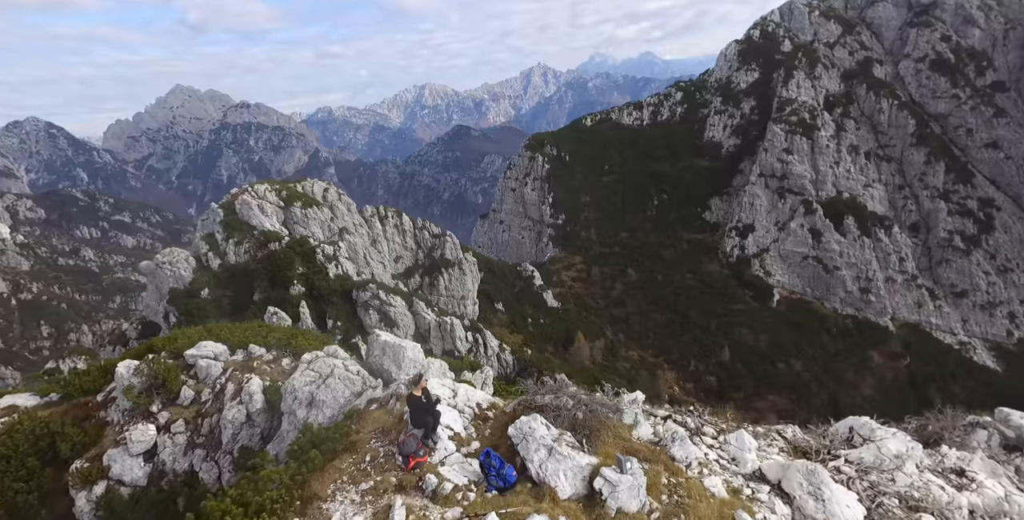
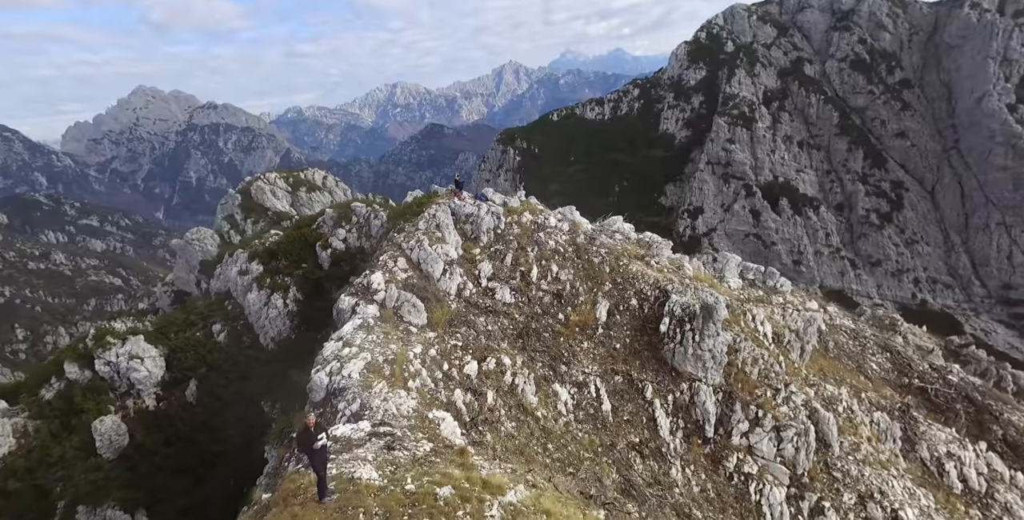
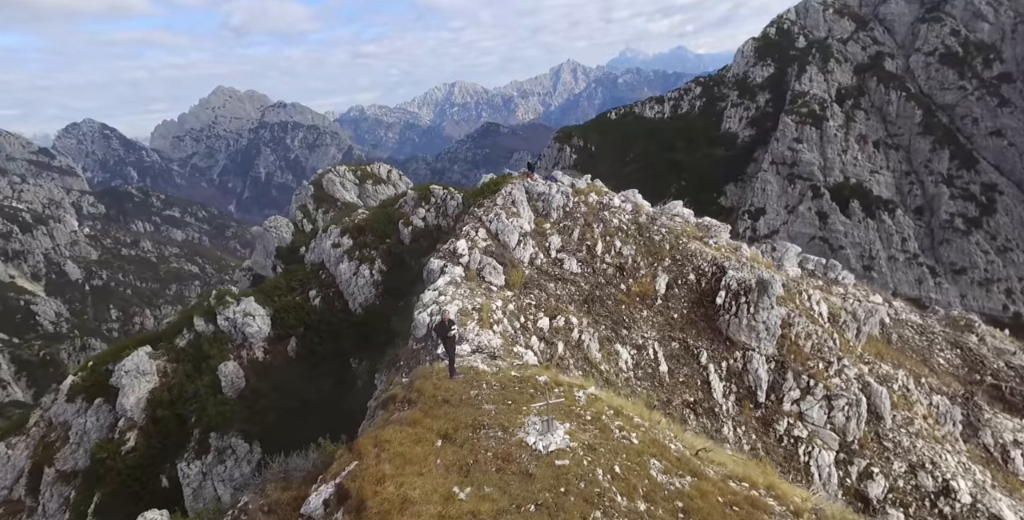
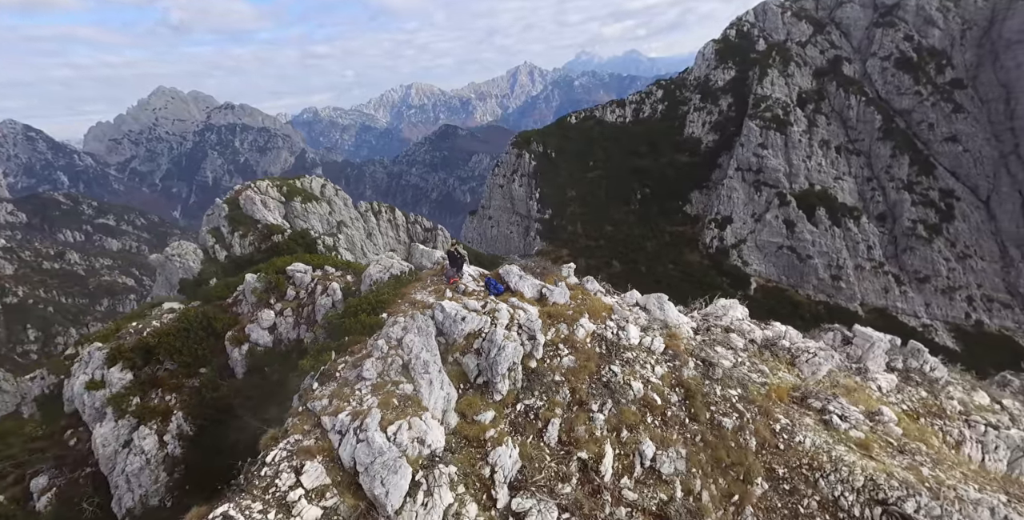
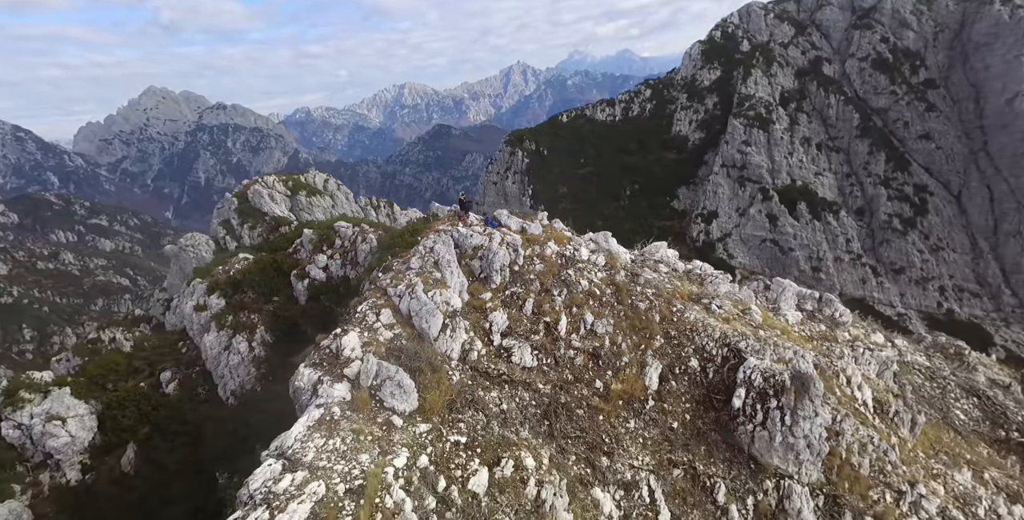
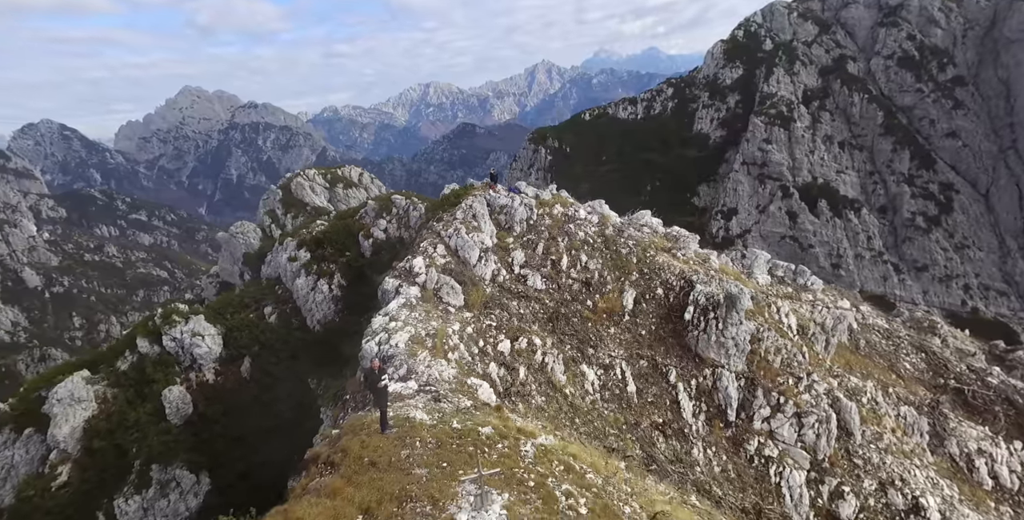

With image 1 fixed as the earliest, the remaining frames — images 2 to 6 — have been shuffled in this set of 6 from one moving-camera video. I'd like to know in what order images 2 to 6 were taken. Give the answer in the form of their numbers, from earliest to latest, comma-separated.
4, 5, 2, 6, 3
